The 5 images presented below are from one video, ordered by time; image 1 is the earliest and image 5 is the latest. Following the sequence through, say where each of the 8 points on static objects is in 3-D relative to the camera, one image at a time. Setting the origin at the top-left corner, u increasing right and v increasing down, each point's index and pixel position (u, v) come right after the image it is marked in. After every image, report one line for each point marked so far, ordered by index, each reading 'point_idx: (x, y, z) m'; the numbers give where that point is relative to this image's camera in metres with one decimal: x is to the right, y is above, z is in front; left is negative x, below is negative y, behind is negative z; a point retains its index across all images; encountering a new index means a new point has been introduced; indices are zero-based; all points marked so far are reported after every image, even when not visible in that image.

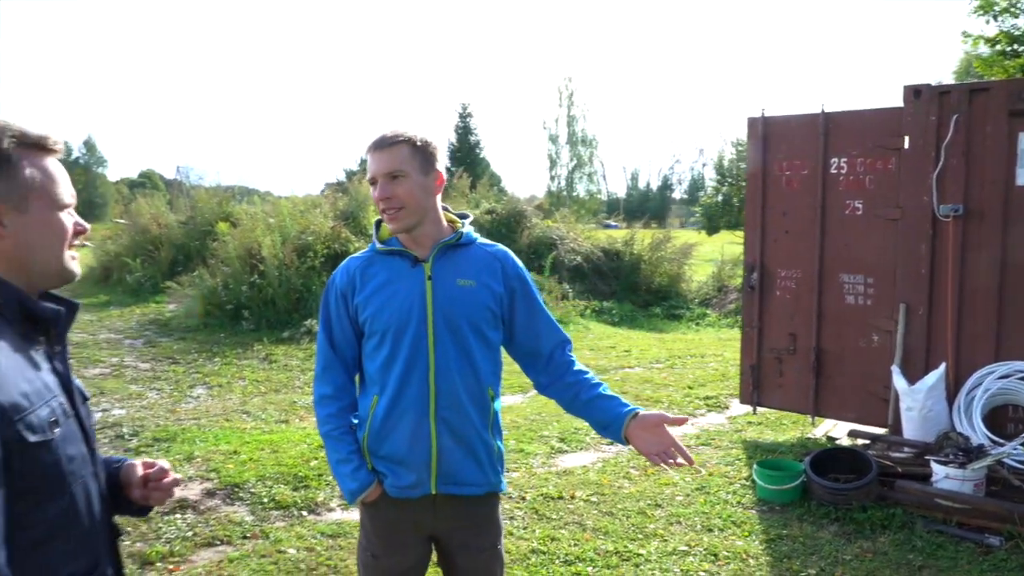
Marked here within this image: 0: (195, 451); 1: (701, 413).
0: (-2.3, -1.2, +5.4) m
1: (+1.8, -1.2, +7.3) m
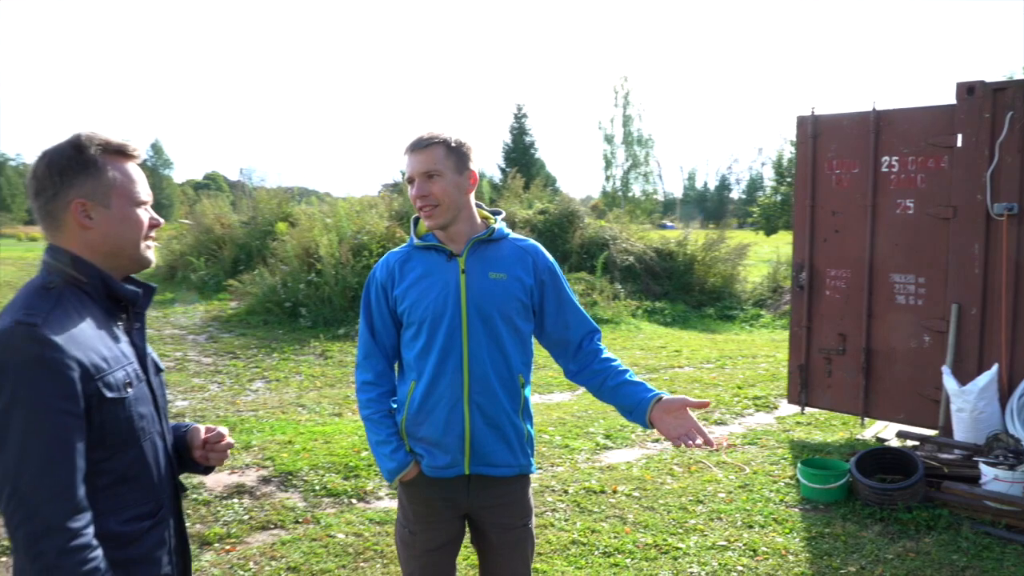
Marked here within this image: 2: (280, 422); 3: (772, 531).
0: (-2.0, -1.2, +5.7) m
1: (+2.3, -1.2, +7.2) m
2: (-2.0, -1.1, +6.3) m
3: (+1.5, -1.4, +4.3) m
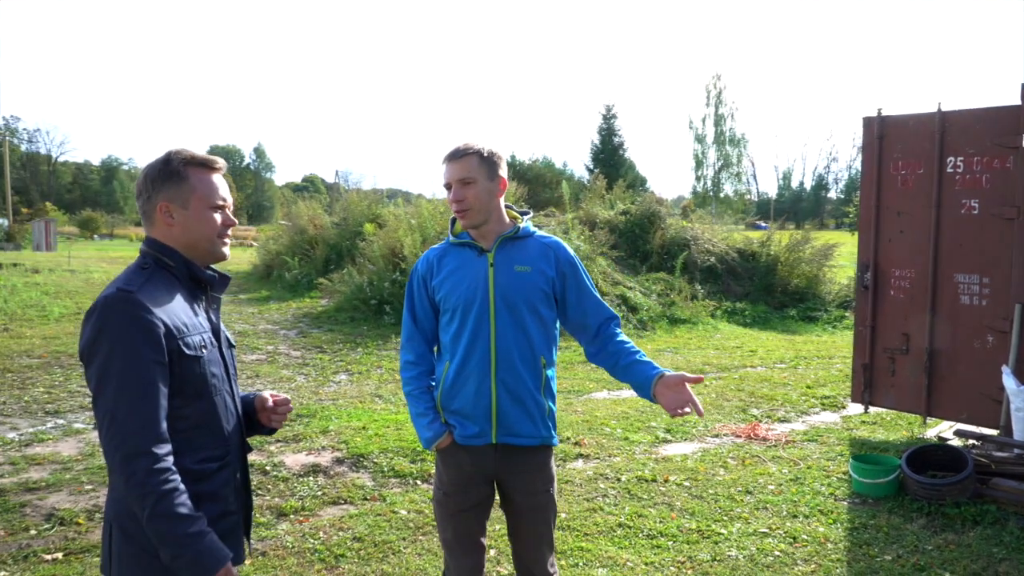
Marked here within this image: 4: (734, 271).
0: (-1.5, -1.1, +6.2) m
1: (+3.0, -1.2, +7.3) m
2: (-1.4, -1.1, +6.9) m
3: (+1.8, -1.4, +4.4) m
4: (+5.2, +0.4, +17.3) m
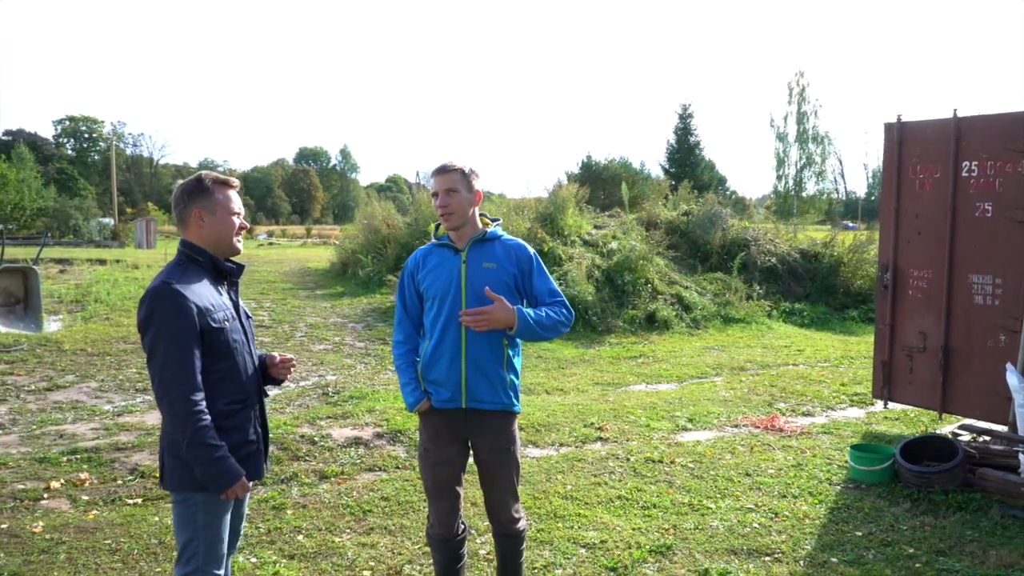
0: (-1.2, -1.1, +6.9) m
1: (+3.3, -1.2, +7.5) m
2: (-1.1, -1.1, +7.5) m
3: (+1.9, -1.4, +4.7) m
4: (+6.6, +0.4, +17.2) m
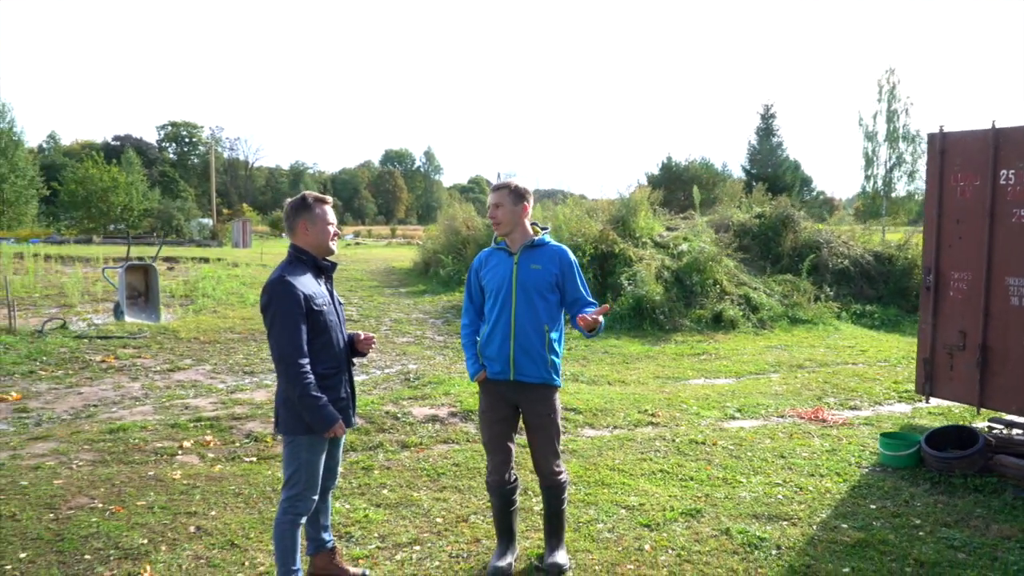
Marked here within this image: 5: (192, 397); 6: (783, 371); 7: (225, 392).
0: (-0.6, -1.1, +7.7) m
1: (+4.0, -1.2, +7.8) m
2: (-0.4, -1.0, +8.3) m
3: (+2.2, -1.4, +5.3) m
4: (+8.2, +0.3, +17.1) m
5: (-3.4, -1.2, +7.8) m
6: (+3.6, -1.1, +9.8) m
7: (-3.1, -1.1, +8.1) m
